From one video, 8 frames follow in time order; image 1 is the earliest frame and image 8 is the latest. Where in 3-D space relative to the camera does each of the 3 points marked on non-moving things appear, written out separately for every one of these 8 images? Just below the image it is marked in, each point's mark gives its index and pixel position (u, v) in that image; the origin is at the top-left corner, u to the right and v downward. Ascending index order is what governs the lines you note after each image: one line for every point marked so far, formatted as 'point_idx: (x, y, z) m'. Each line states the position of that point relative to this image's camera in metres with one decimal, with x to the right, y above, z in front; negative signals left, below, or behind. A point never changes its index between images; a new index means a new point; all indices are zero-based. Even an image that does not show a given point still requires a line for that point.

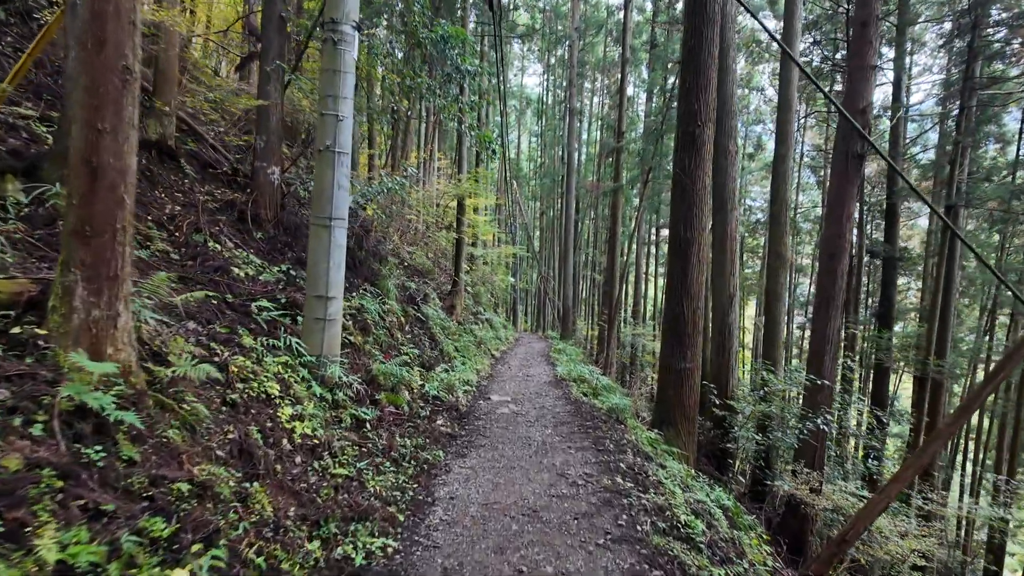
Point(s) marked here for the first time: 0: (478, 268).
0: (-1.1, +0.6, +17.9) m
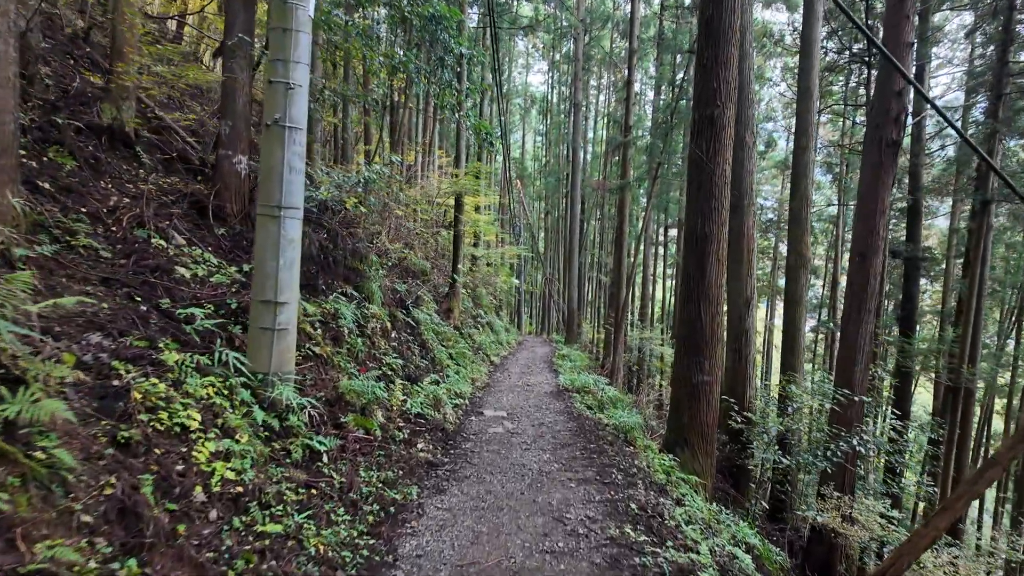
0: (-1.0, +0.6, +17.2) m
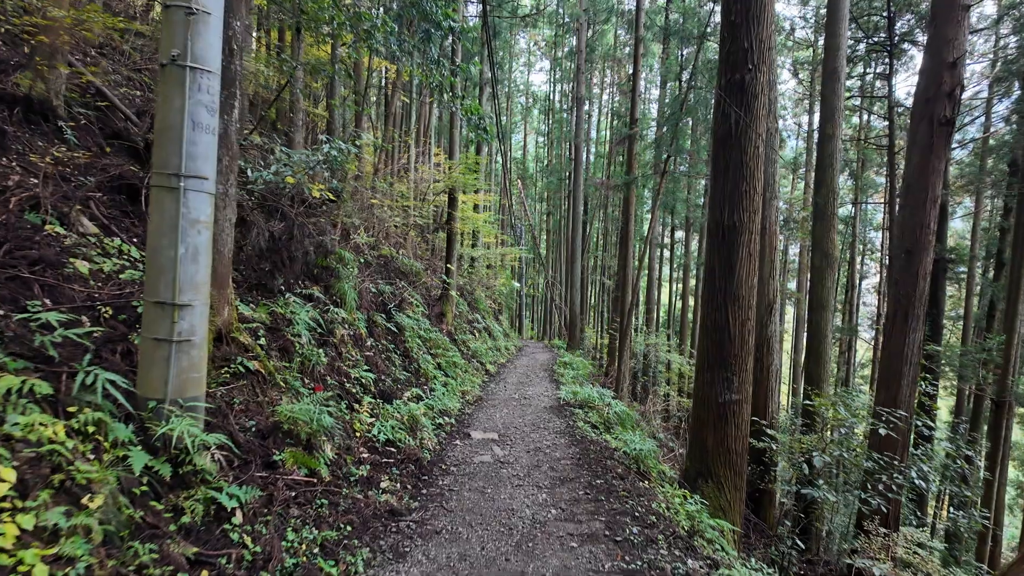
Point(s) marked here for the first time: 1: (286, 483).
0: (-1.0, +0.5, +16.4) m
1: (-1.1, -0.9, +2.8) m
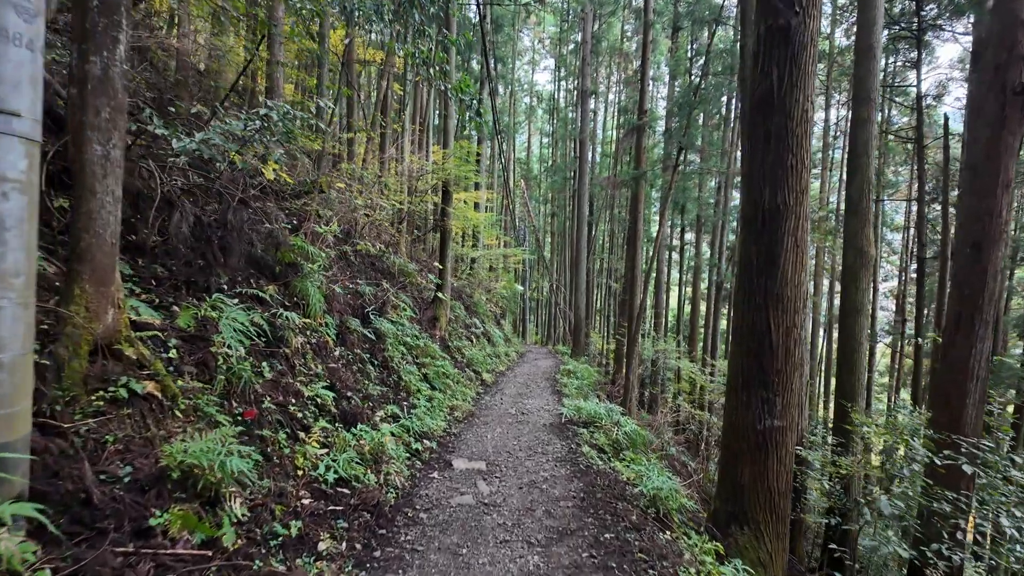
0: (-1.0, +0.4, +15.5) m
1: (-1.2, -0.9, +2.0) m
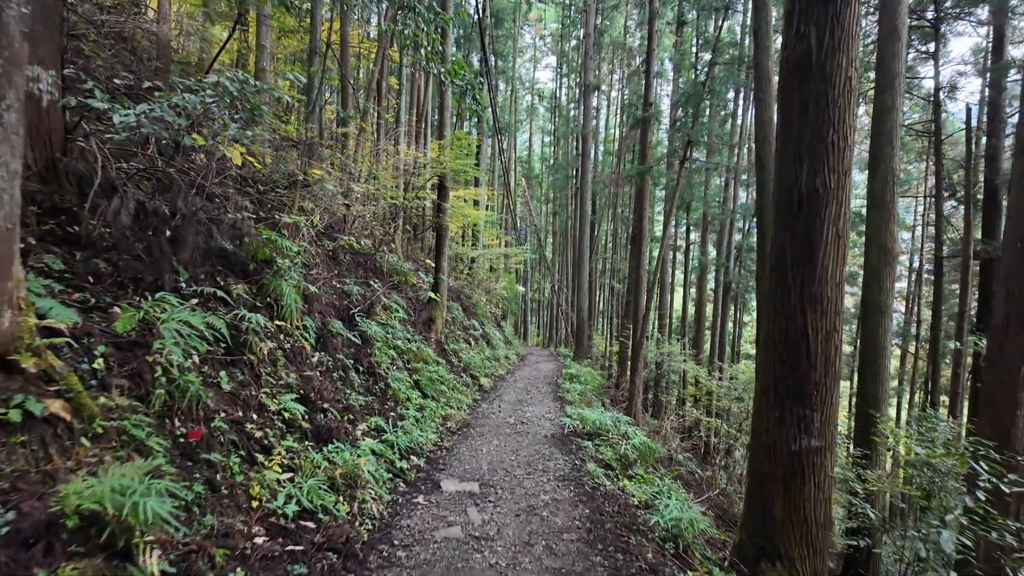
0: (-1.0, +0.4, +15.0) m
1: (-1.2, -0.9, +1.5) m
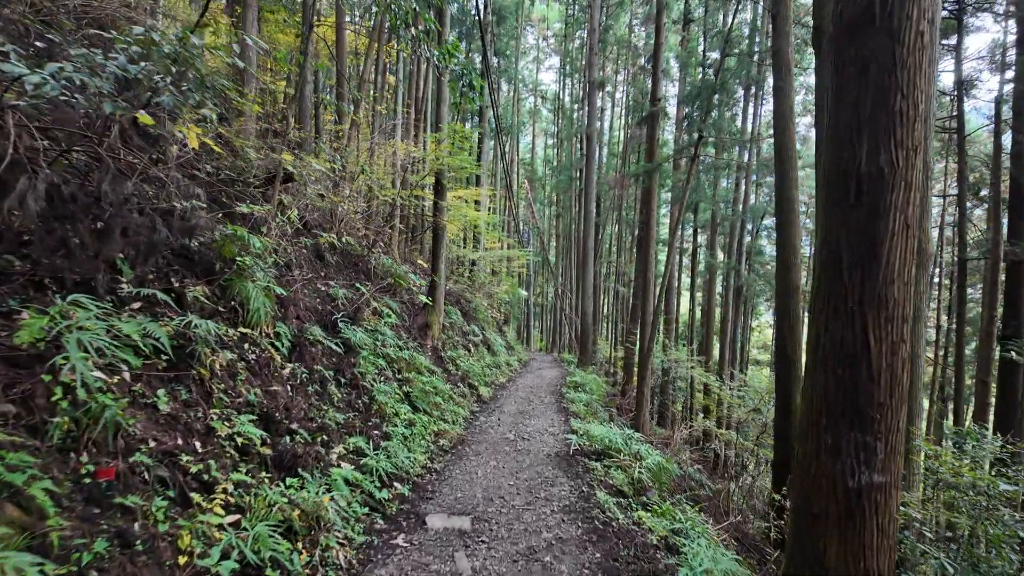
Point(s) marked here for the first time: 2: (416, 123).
0: (-0.9, +0.3, +14.5) m
1: (-1.2, -0.9, +0.9) m
2: (-1.8, +3.1, +11.1) m
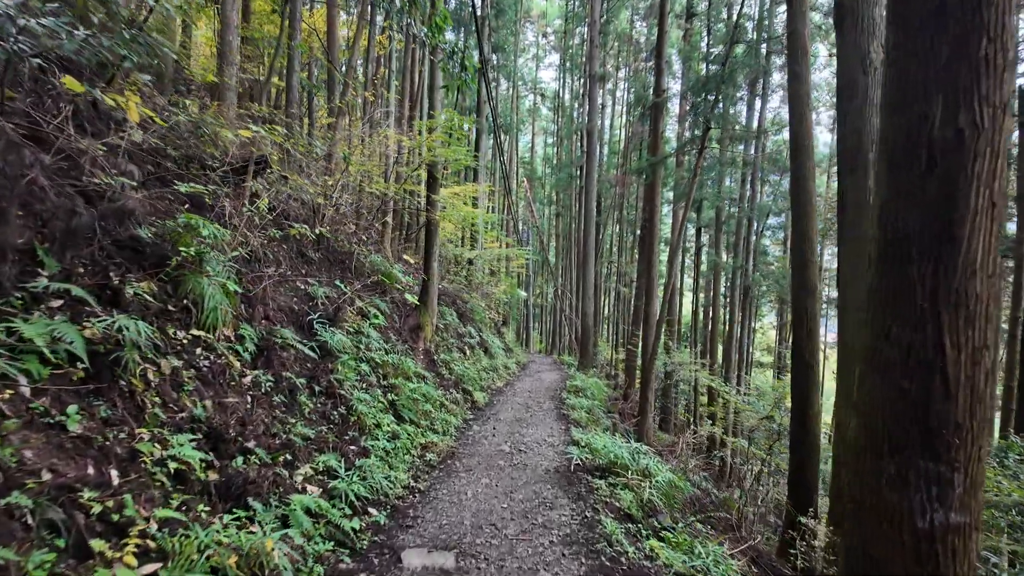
0: (-1.0, +0.3, +14.0) m
1: (-1.3, -0.9, +0.5) m
2: (-1.9, +3.1, +10.6) m
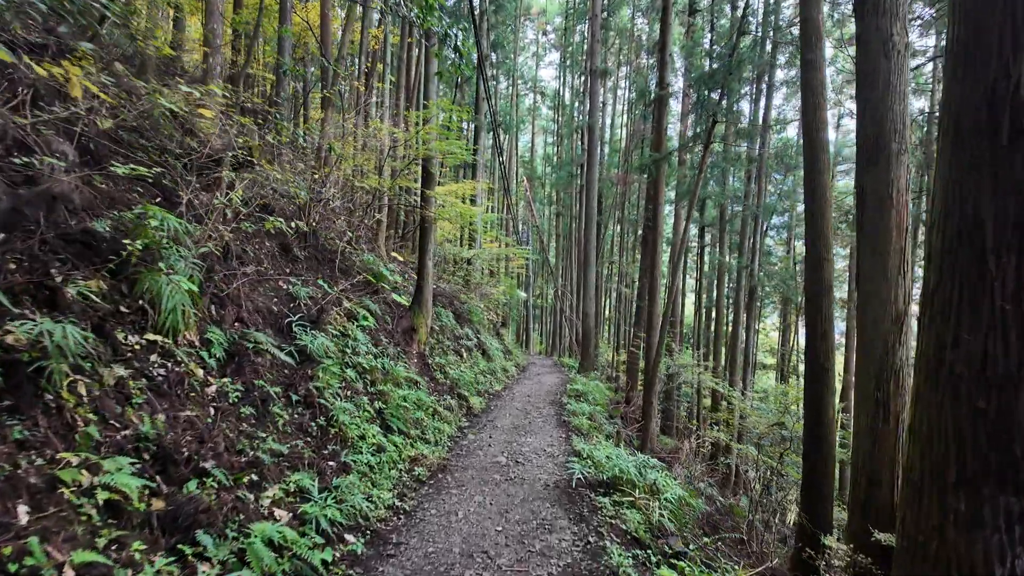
0: (-1.0, +0.3, +13.7) m
1: (-1.3, -0.9, +0.1) m
2: (-1.9, +3.1, +10.3) m
